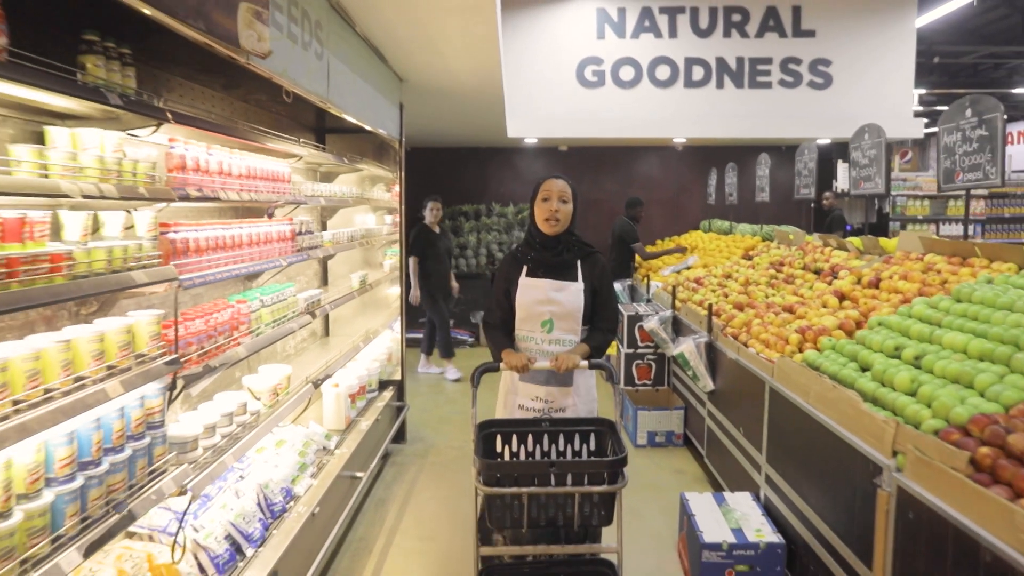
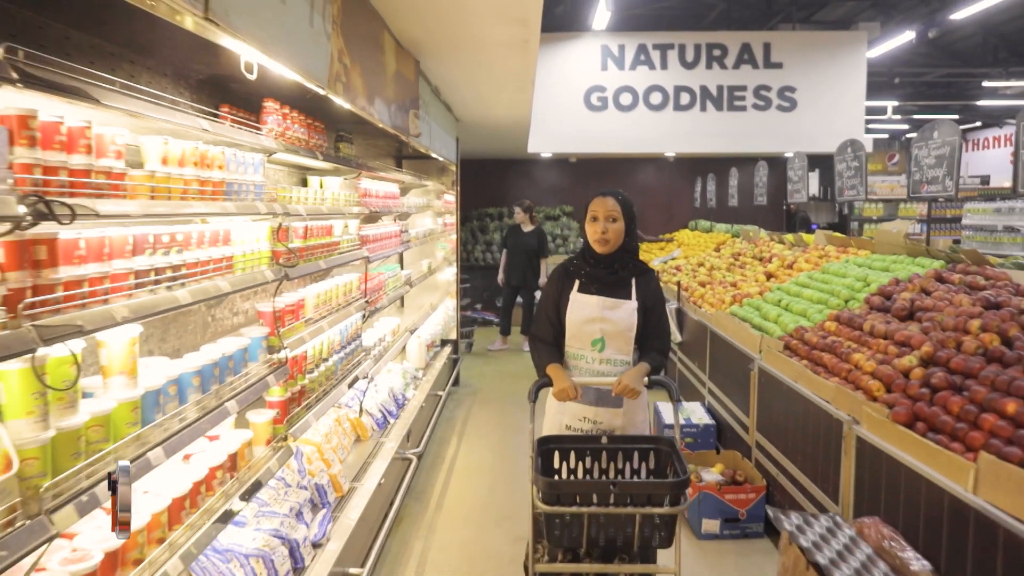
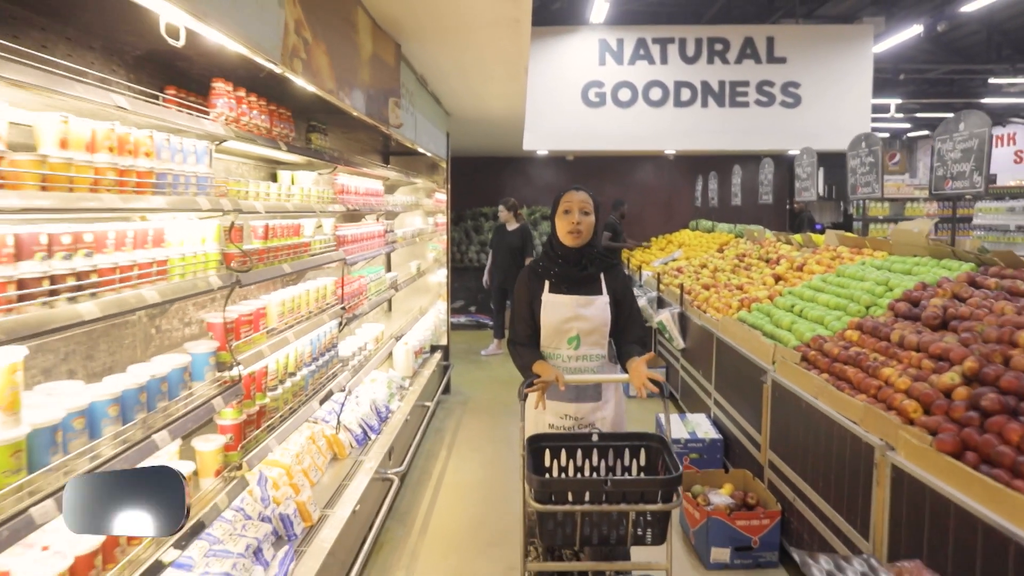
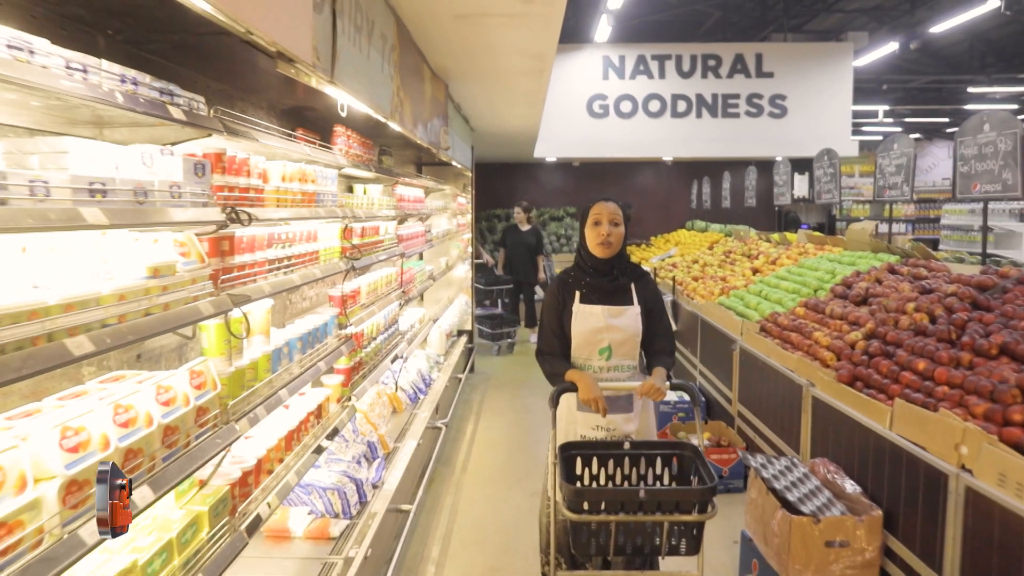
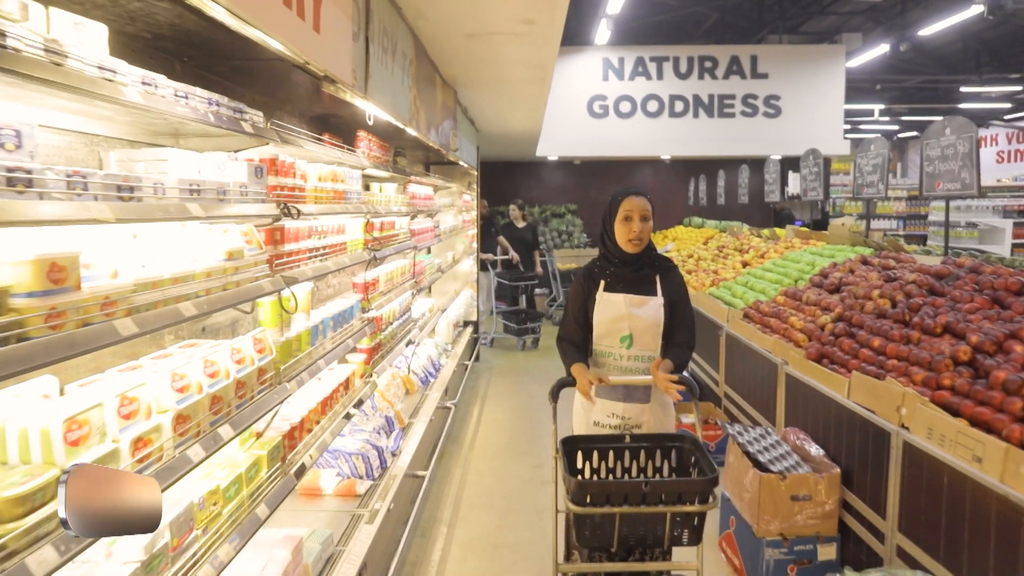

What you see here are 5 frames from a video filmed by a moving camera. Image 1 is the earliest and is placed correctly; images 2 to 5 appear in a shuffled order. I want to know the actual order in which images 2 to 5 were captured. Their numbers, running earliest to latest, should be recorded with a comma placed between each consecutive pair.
3, 2, 4, 5
